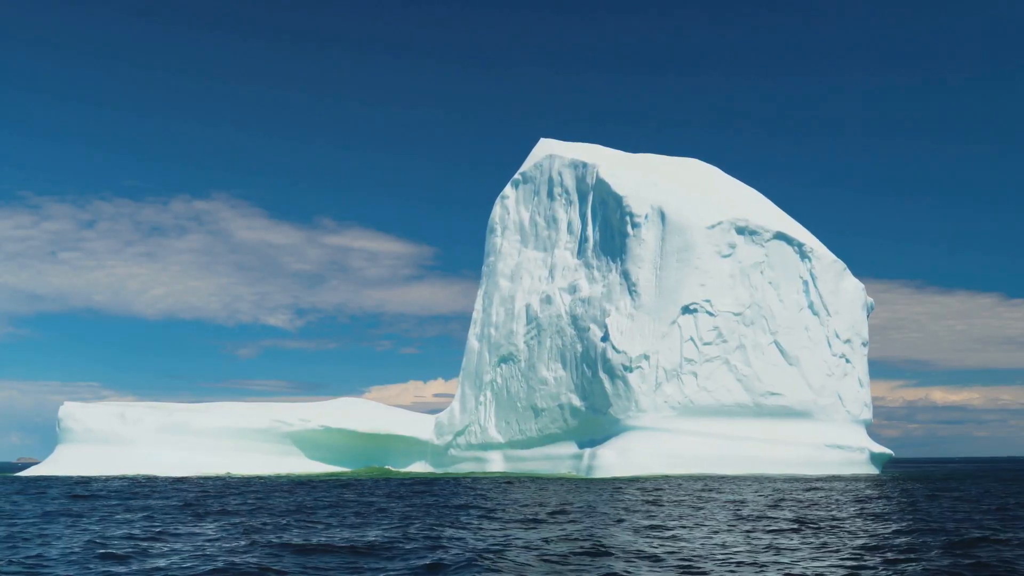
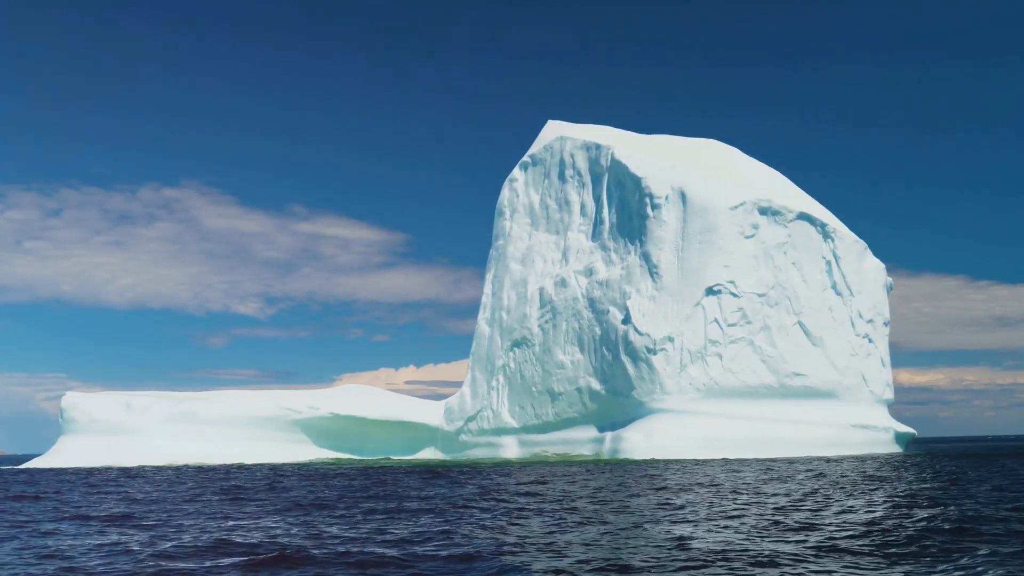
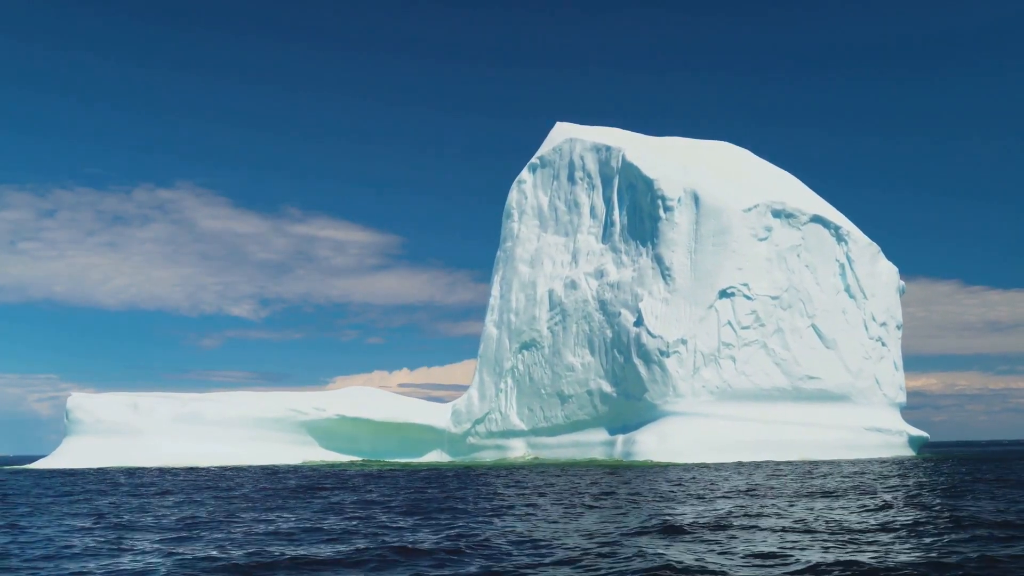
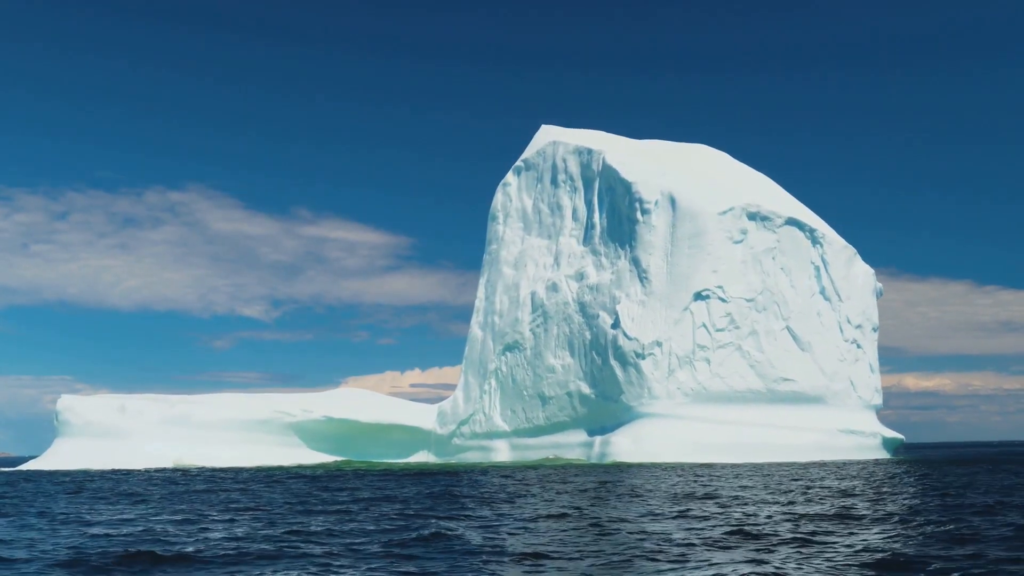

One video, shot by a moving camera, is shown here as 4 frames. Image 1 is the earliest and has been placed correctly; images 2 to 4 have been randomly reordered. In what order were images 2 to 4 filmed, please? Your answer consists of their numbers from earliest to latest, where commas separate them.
4, 2, 3
